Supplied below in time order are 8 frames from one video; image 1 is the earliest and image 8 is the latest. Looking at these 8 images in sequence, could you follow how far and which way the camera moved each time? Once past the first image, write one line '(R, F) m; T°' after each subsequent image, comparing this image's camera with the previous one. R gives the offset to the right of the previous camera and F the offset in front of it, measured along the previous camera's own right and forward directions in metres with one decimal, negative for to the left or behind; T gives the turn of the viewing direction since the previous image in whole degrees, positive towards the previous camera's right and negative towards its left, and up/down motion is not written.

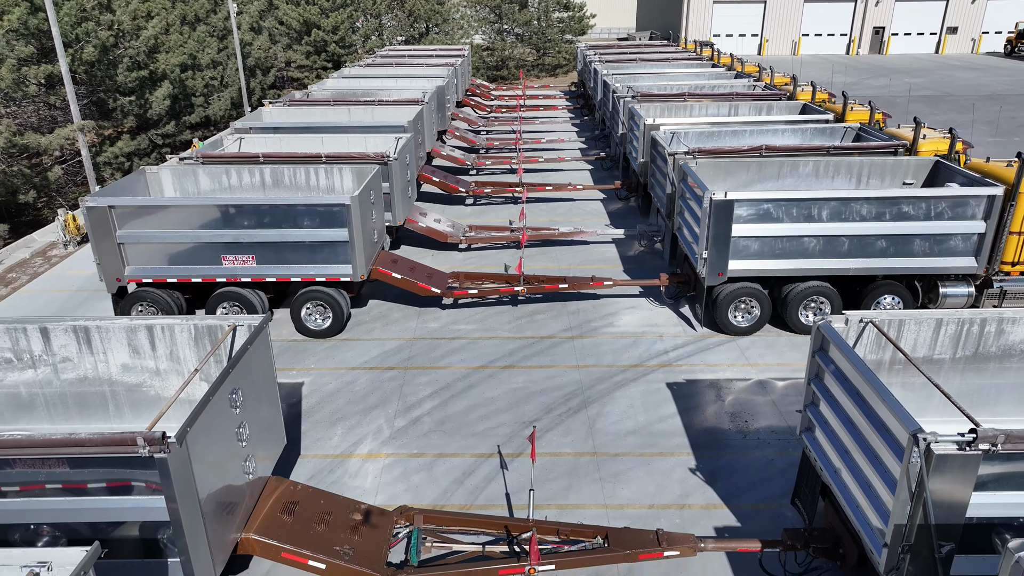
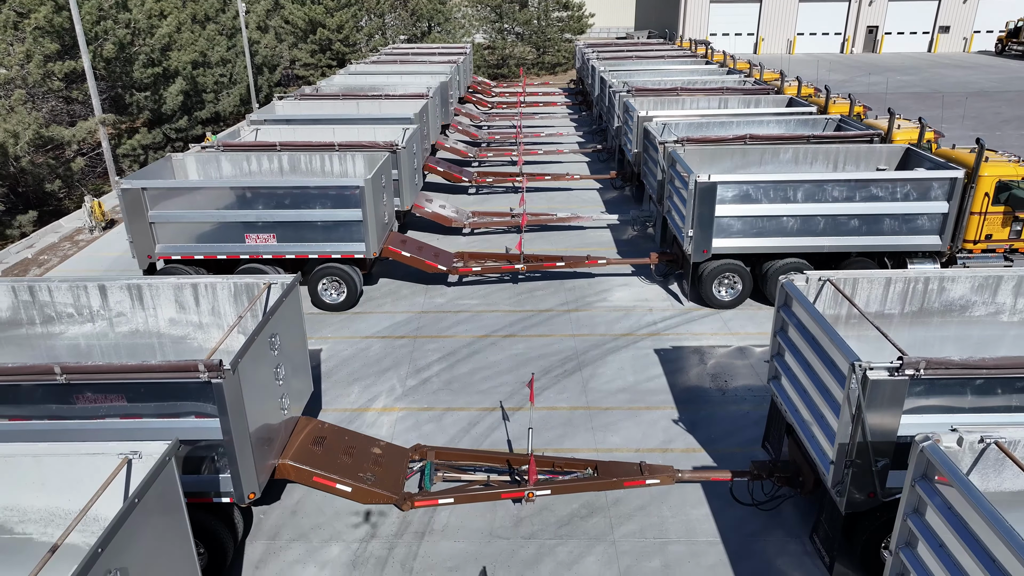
(0.0, -0.9) m; 0°
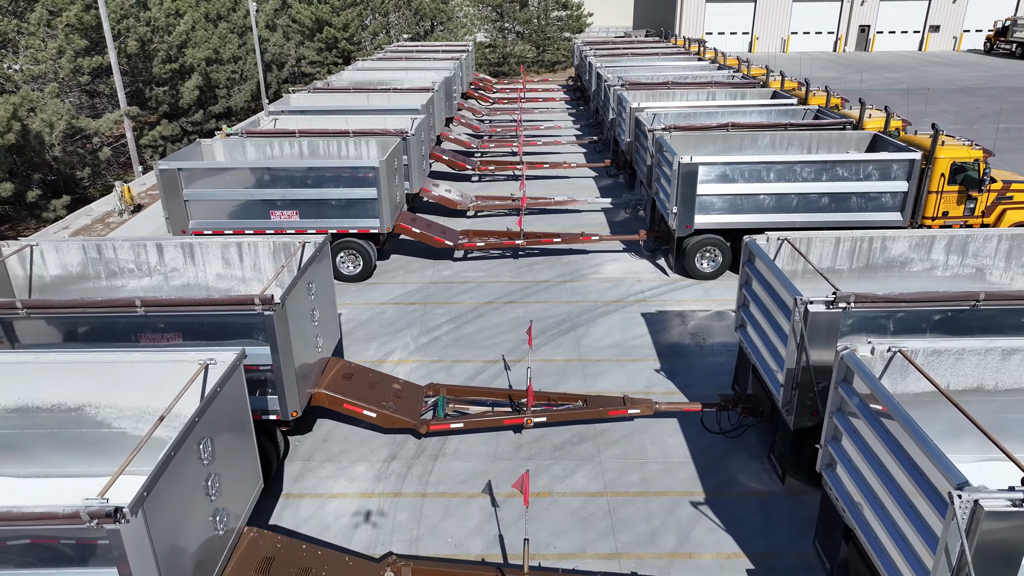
(0.0, -1.1) m; 0°
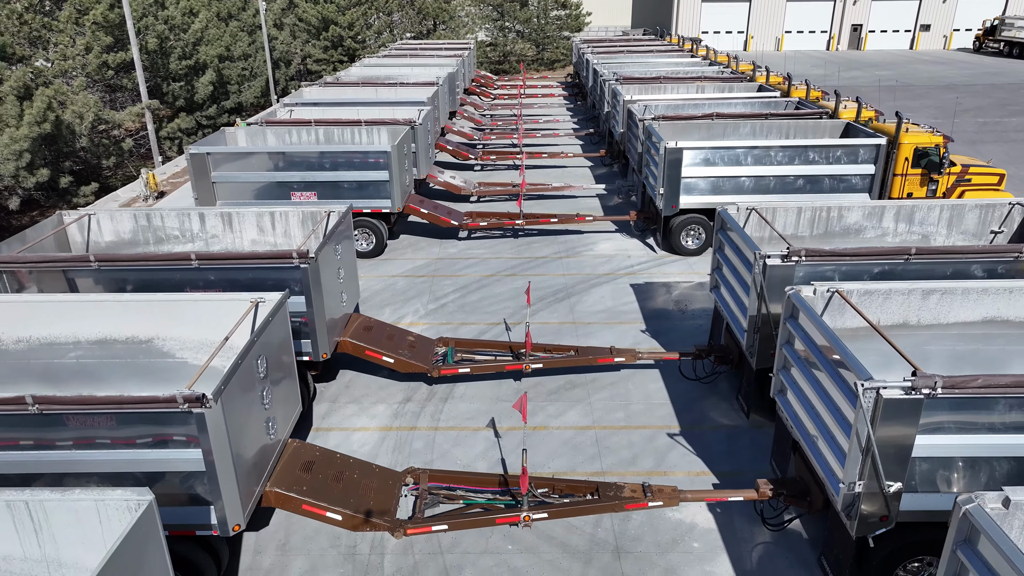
(0.0, -1.1) m; 0°
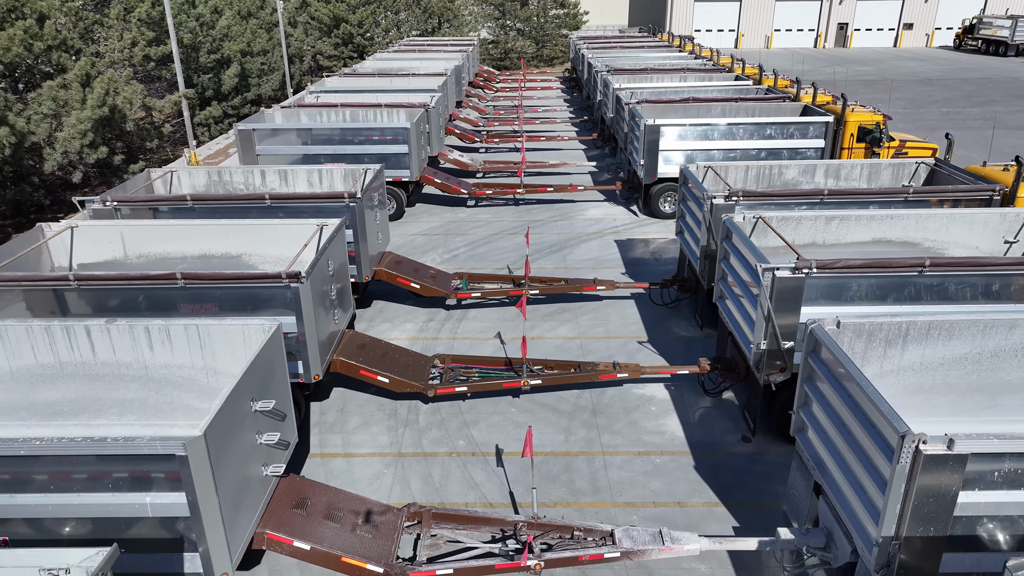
(0.0, -2.1) m; 0°
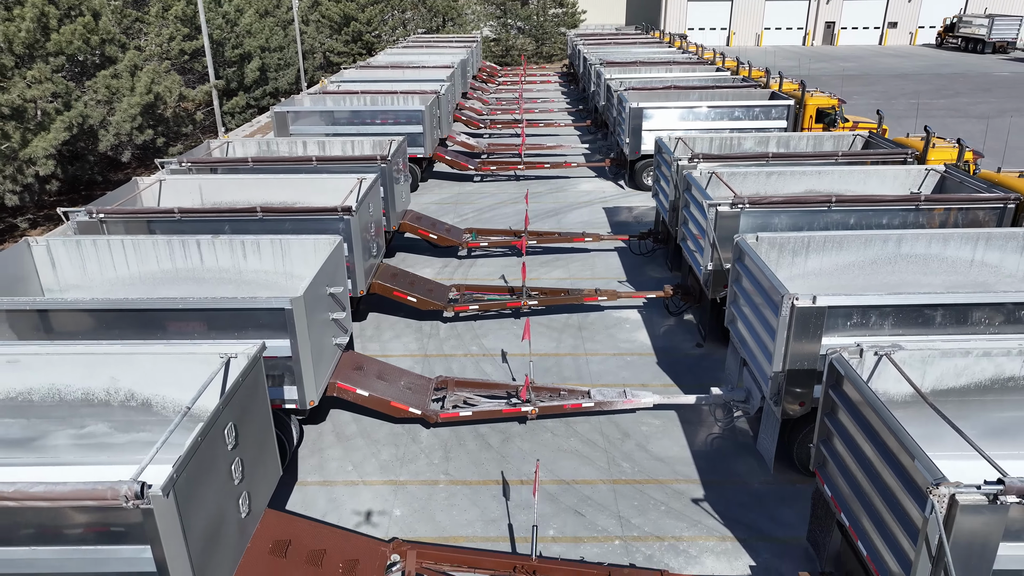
(0.0, -2.1) m; 0°
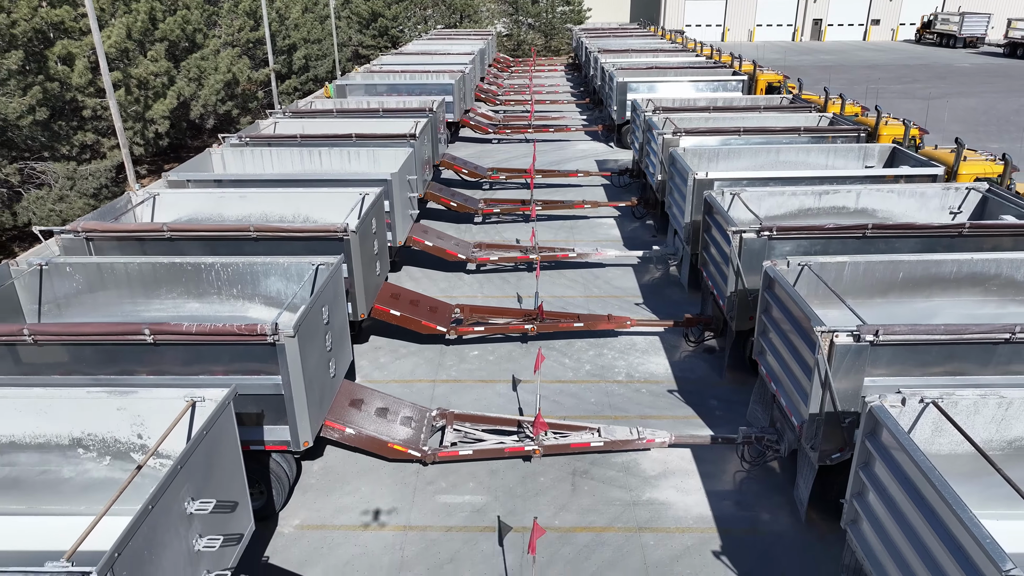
(0.0, -4.4) m; -1°
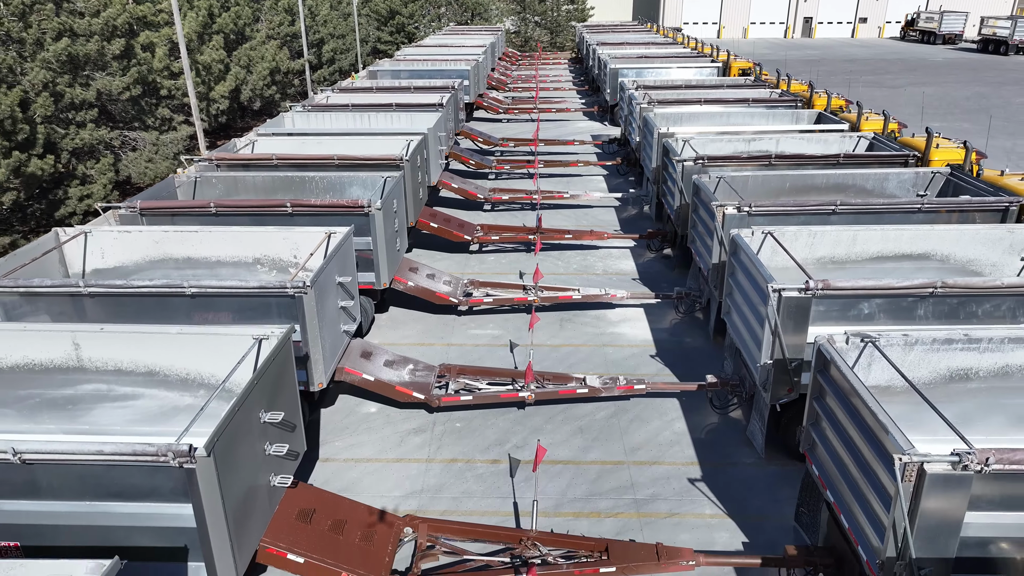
(0.0, -3.5) m; -1°
